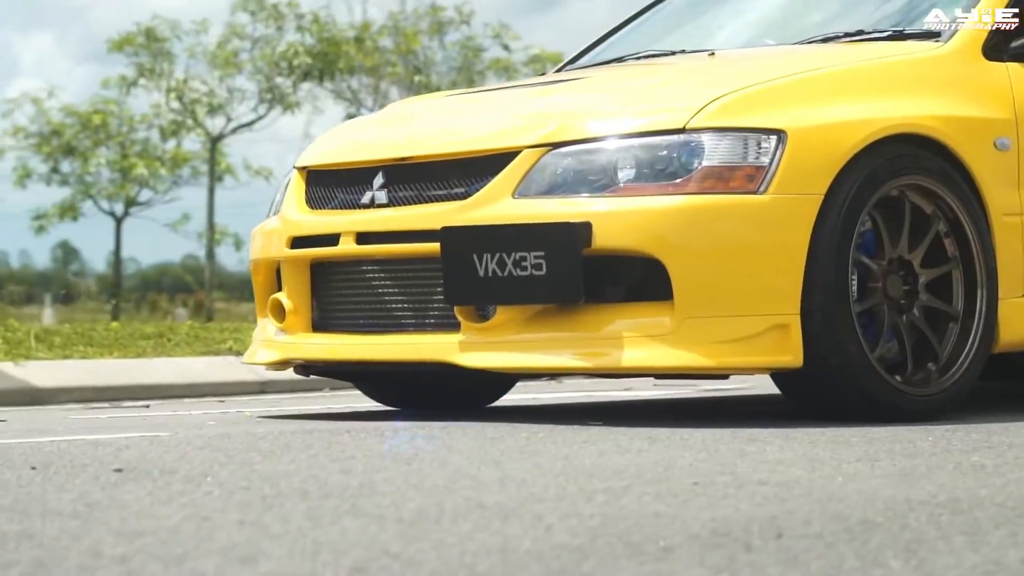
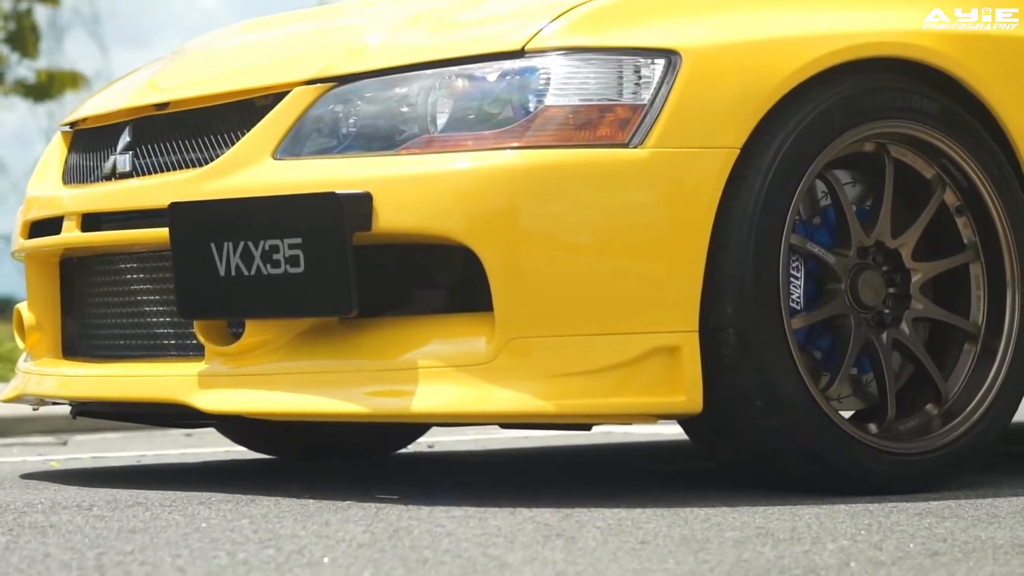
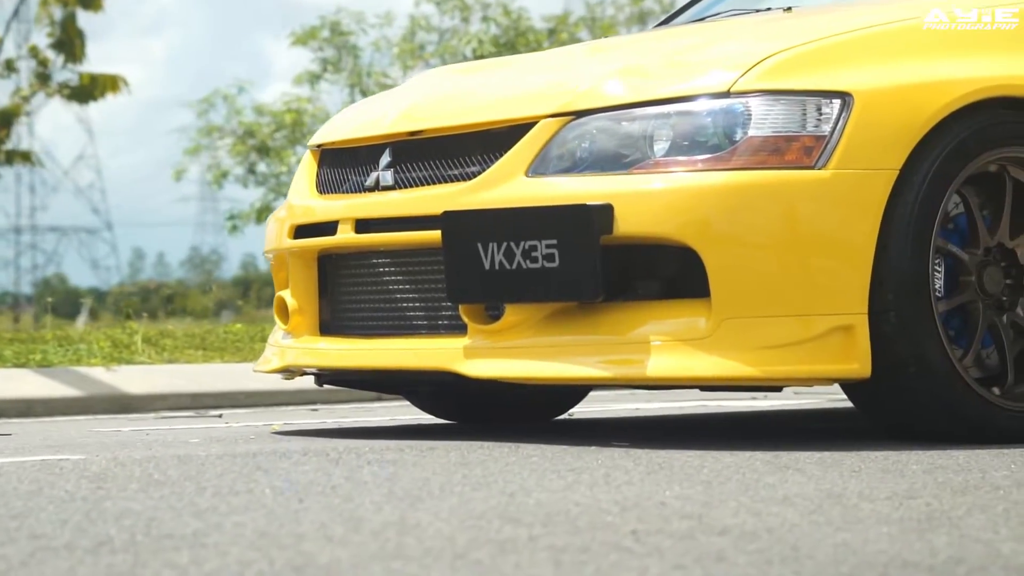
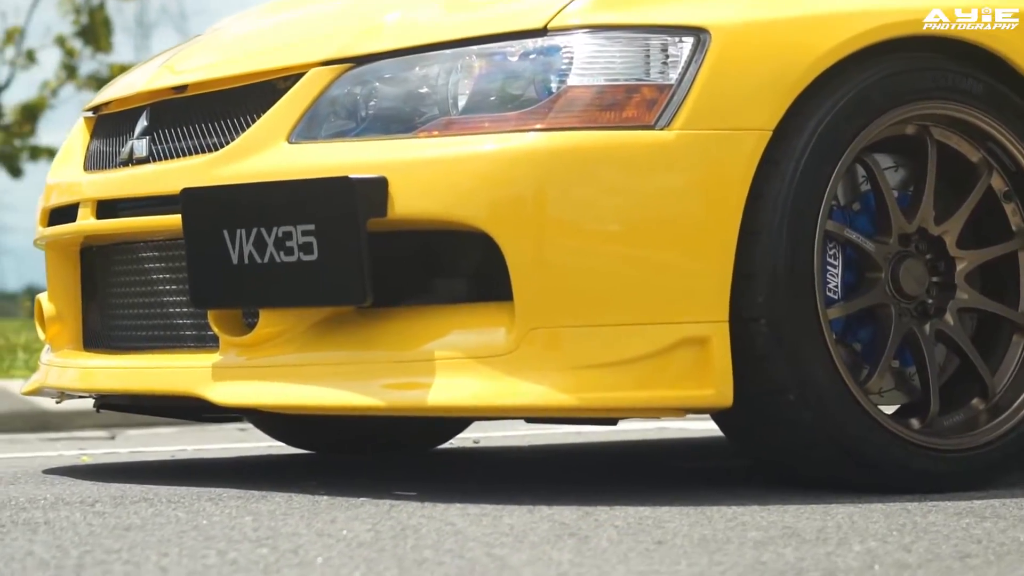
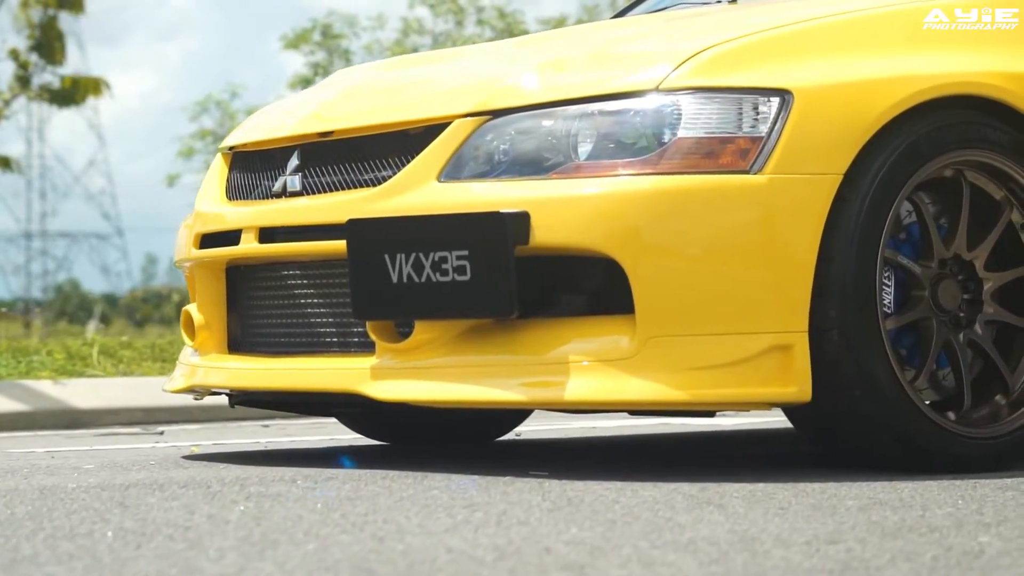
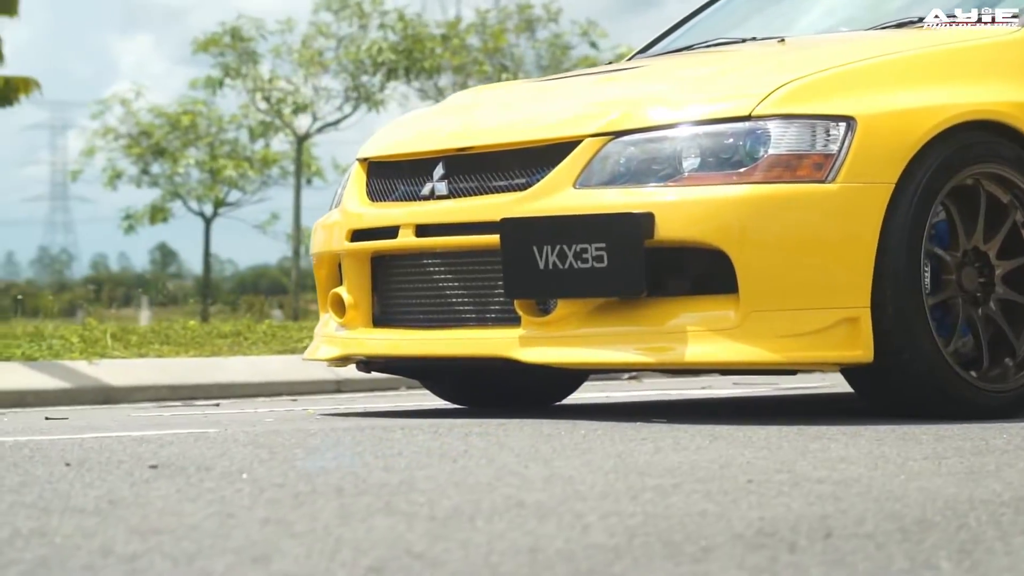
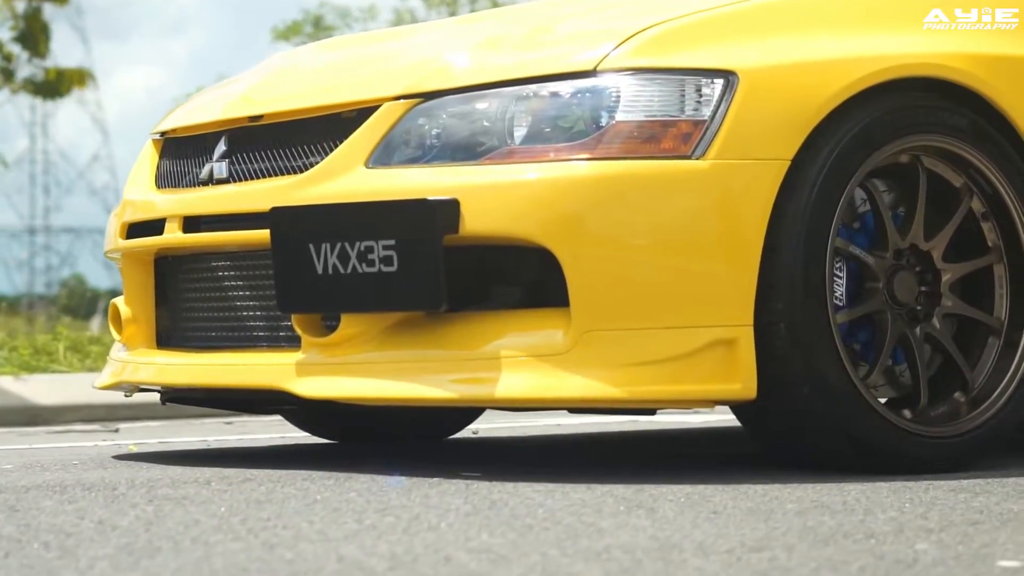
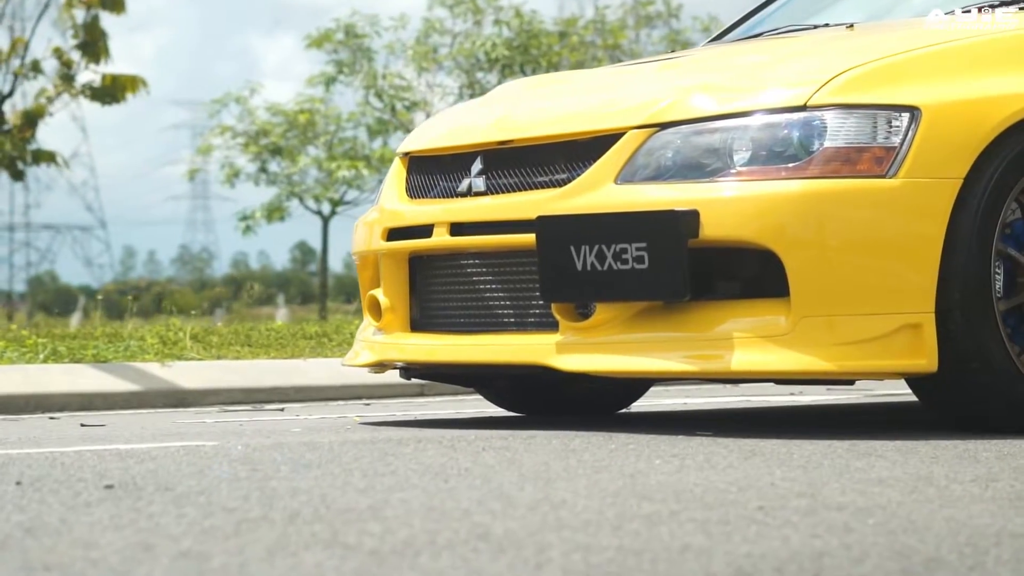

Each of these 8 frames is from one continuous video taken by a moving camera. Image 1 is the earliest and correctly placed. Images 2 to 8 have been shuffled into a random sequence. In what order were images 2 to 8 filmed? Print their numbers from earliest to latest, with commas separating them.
6, 8, 3, 5, 7, 2, 4
